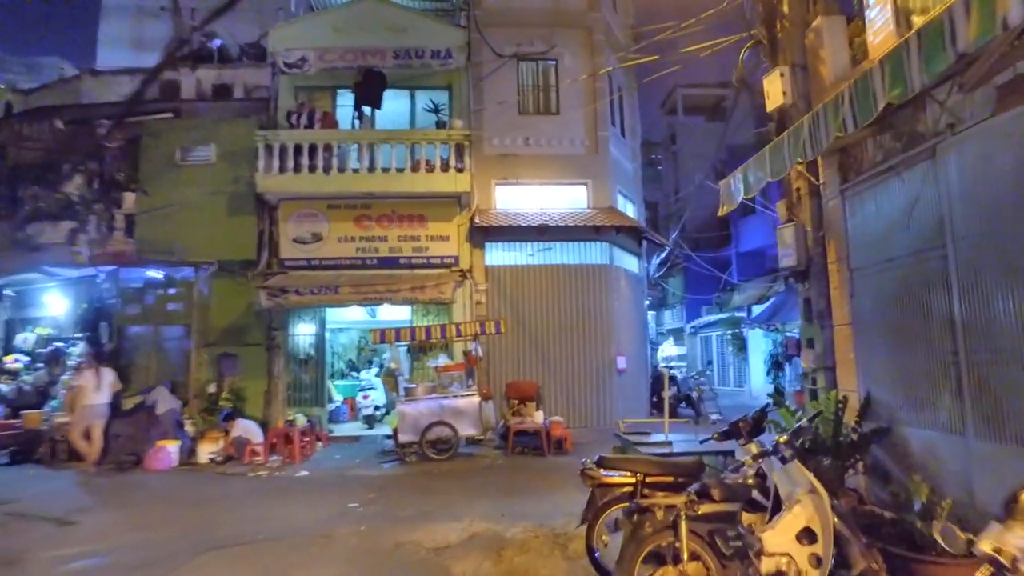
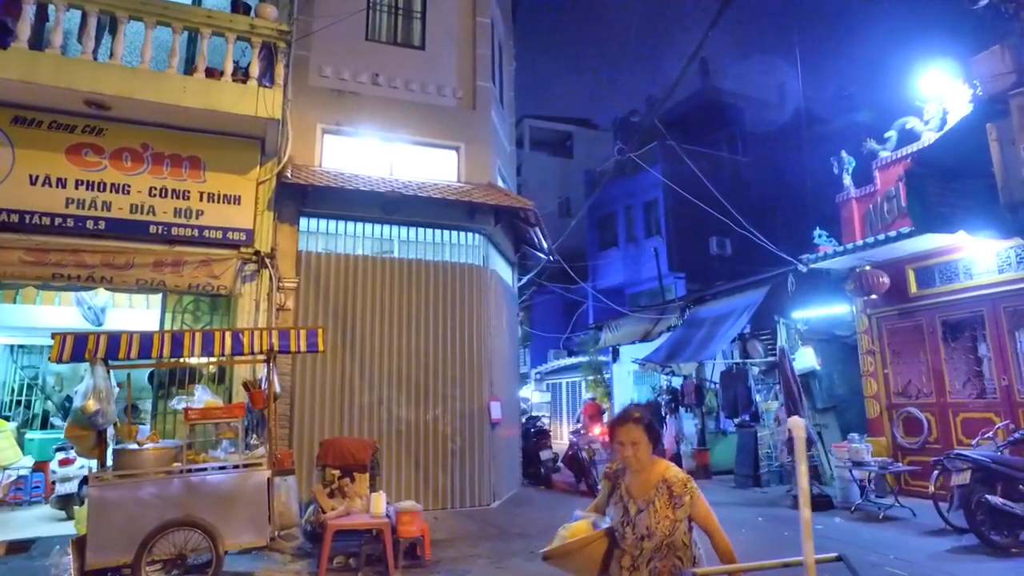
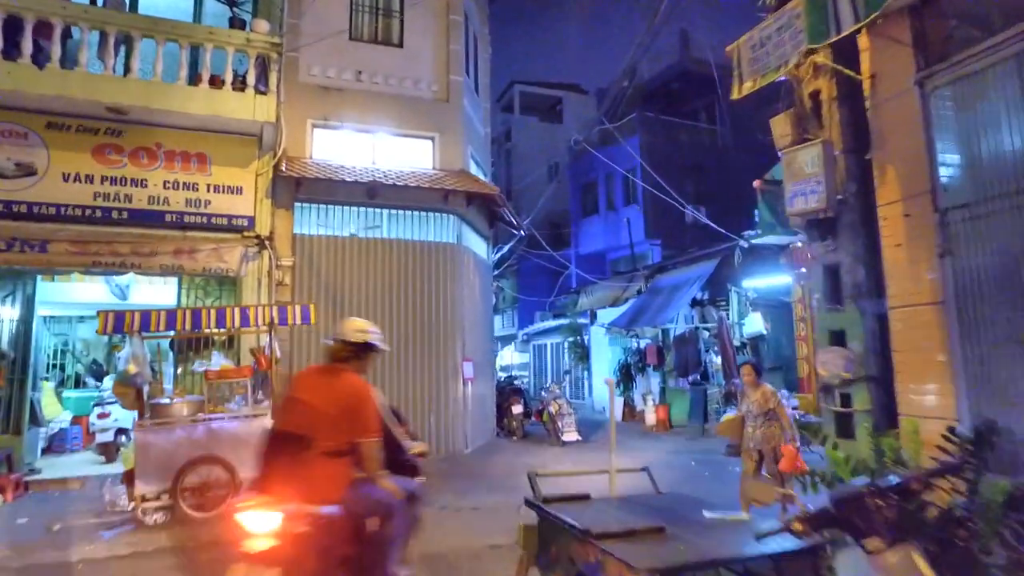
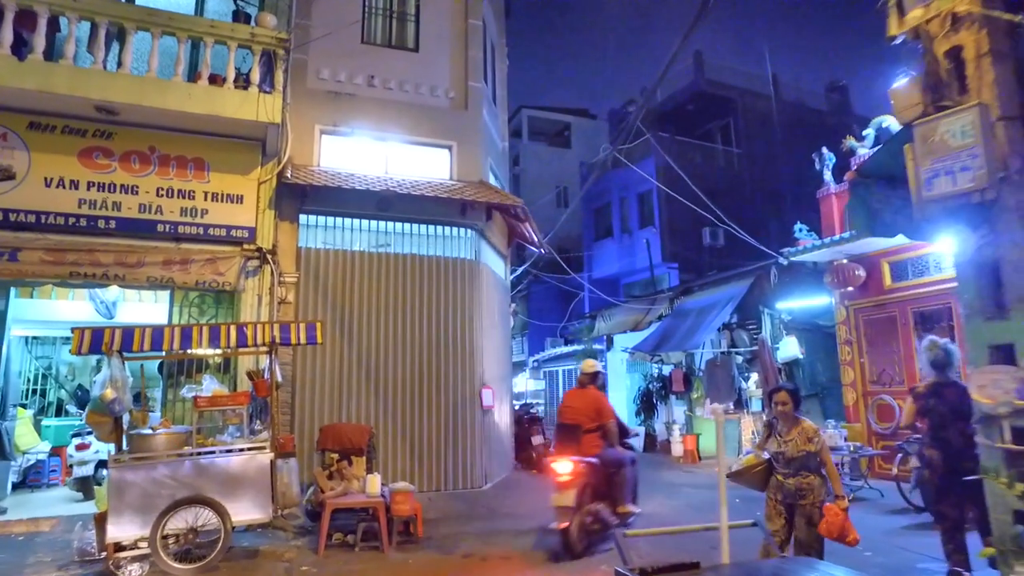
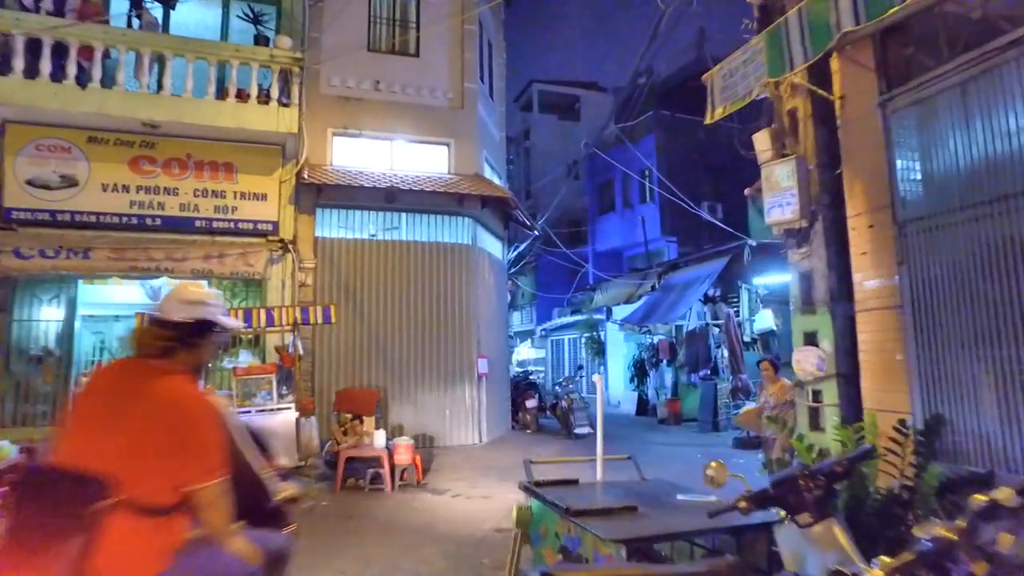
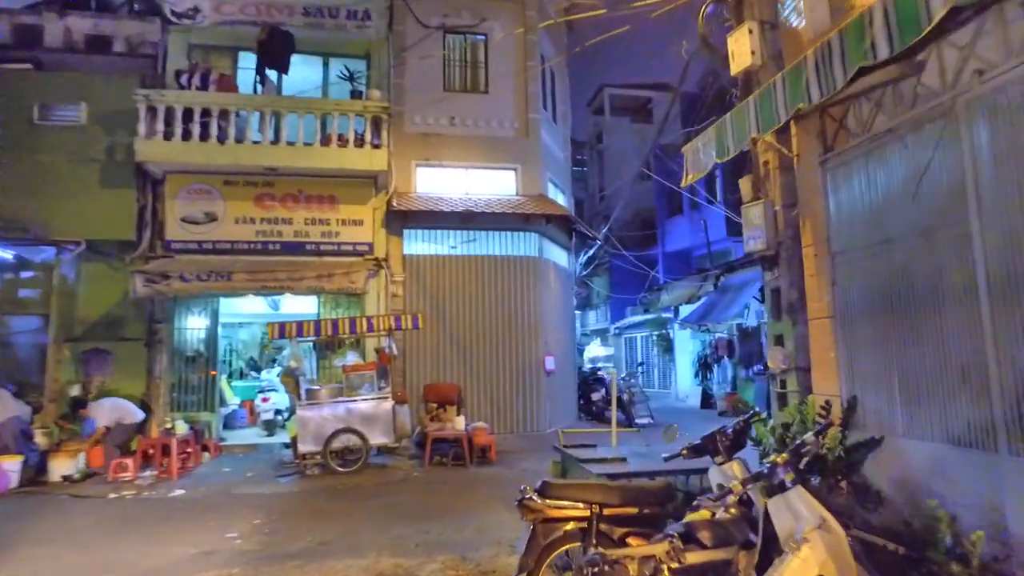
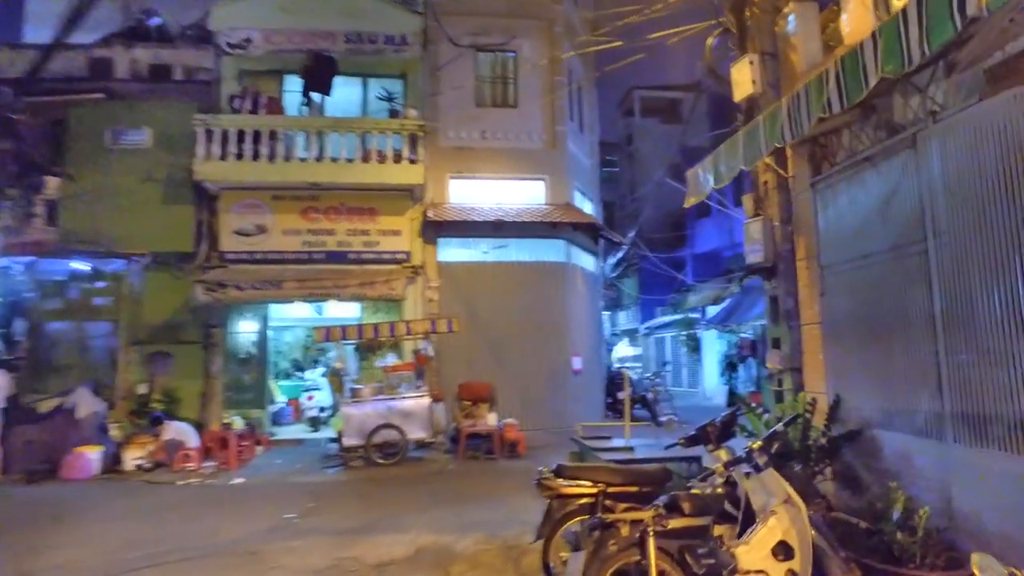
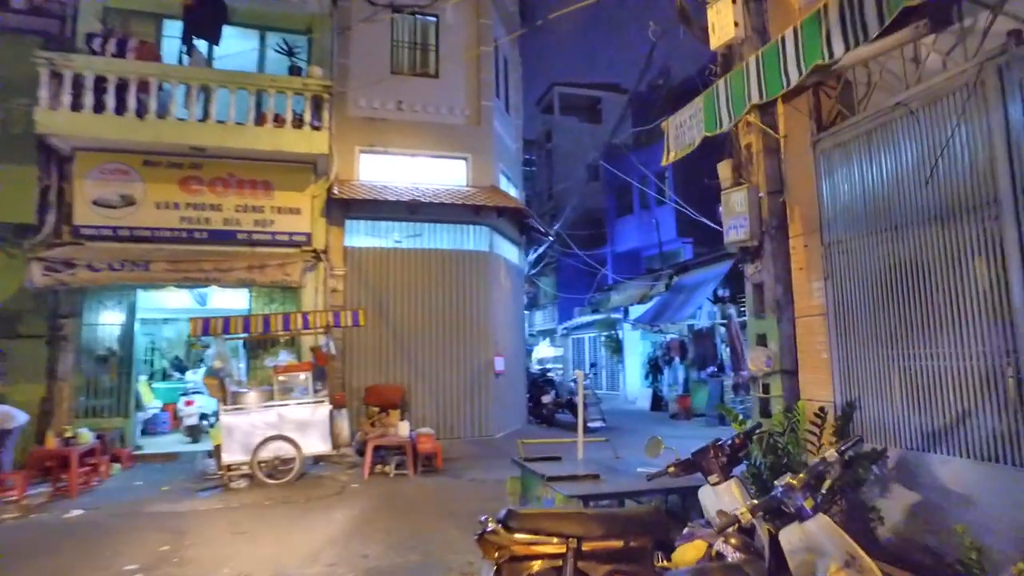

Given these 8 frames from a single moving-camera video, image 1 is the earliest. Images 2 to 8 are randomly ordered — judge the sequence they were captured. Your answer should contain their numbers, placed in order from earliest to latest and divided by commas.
7, 6, 8, 5, 3, 4, 2
